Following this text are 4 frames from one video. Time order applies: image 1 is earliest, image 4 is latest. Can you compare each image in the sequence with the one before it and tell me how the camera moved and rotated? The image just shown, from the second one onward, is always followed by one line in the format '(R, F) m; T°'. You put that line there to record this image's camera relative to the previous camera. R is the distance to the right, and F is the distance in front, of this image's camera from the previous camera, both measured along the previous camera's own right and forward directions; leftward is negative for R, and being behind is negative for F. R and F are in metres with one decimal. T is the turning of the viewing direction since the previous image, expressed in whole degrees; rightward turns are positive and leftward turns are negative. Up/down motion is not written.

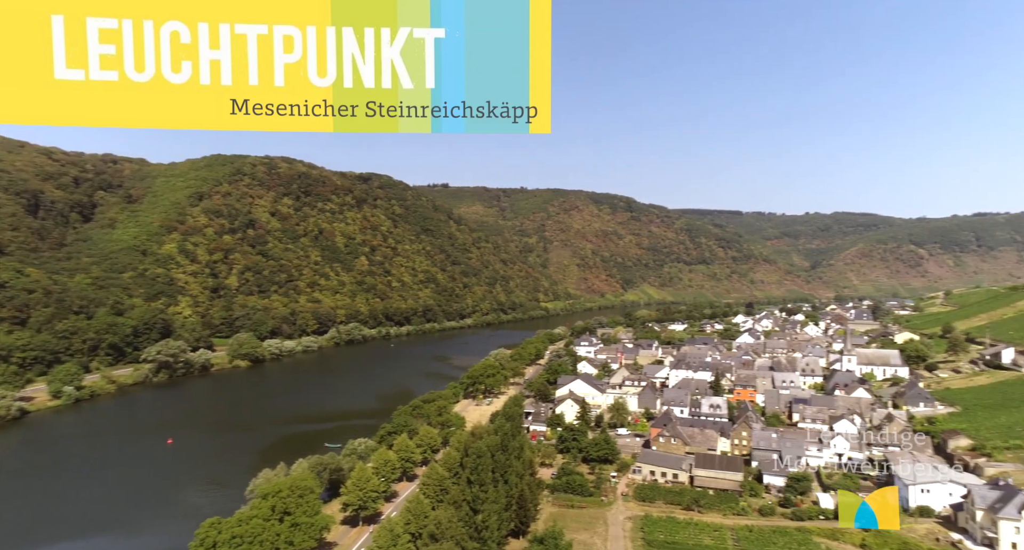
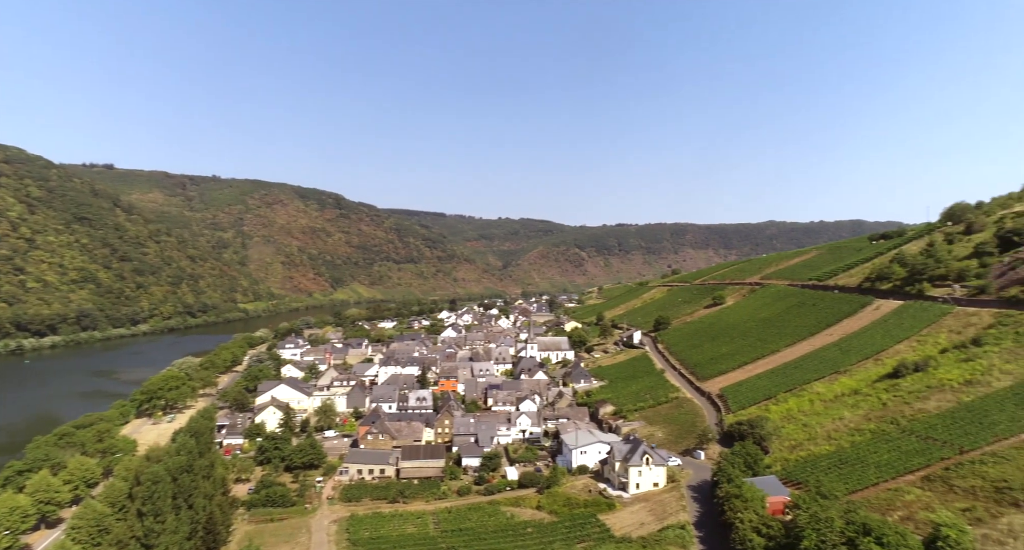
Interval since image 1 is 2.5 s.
(+0.9, -0.1) m; +25°
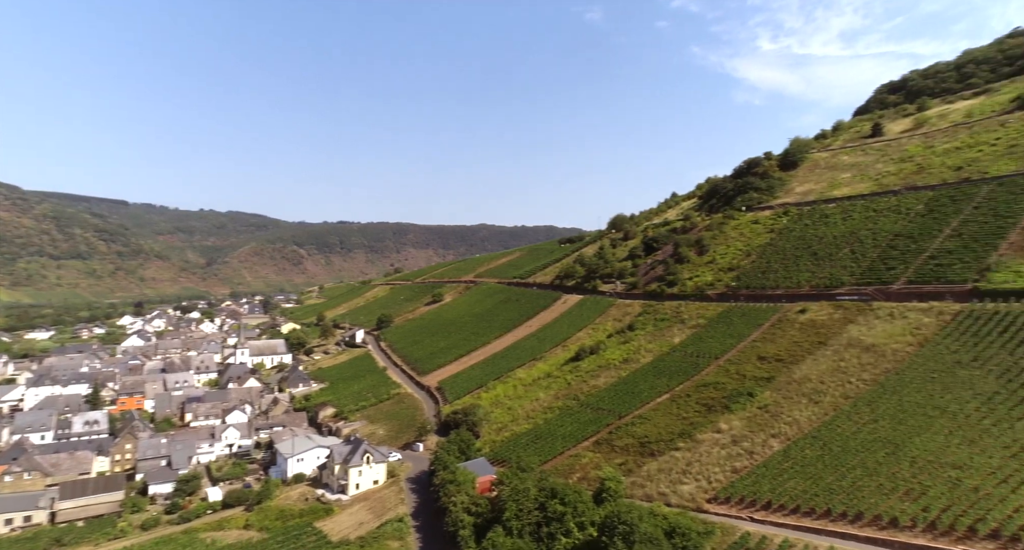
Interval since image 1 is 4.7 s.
(+0.3, +0.5) m; +24°
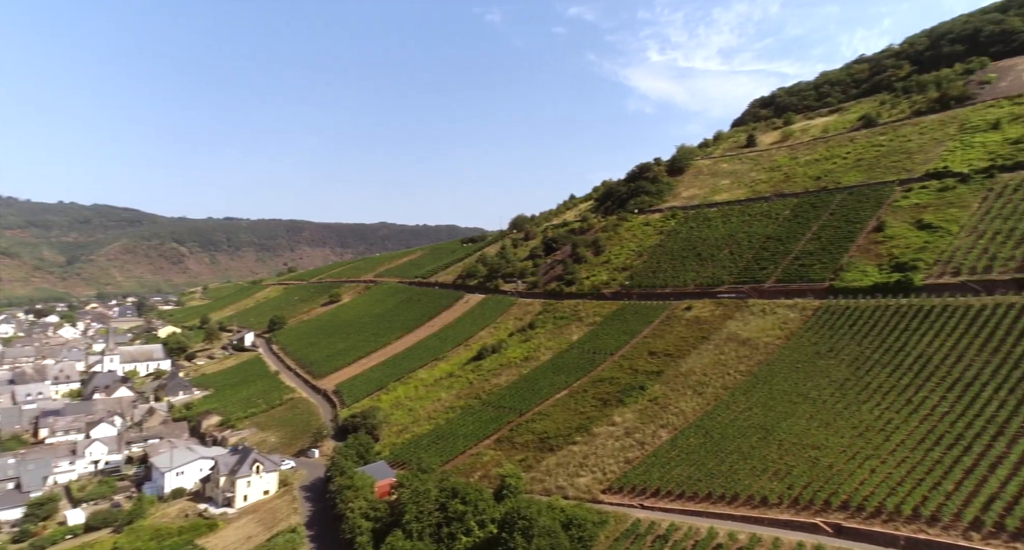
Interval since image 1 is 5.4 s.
(+0.6, +0.9) m; +9°
